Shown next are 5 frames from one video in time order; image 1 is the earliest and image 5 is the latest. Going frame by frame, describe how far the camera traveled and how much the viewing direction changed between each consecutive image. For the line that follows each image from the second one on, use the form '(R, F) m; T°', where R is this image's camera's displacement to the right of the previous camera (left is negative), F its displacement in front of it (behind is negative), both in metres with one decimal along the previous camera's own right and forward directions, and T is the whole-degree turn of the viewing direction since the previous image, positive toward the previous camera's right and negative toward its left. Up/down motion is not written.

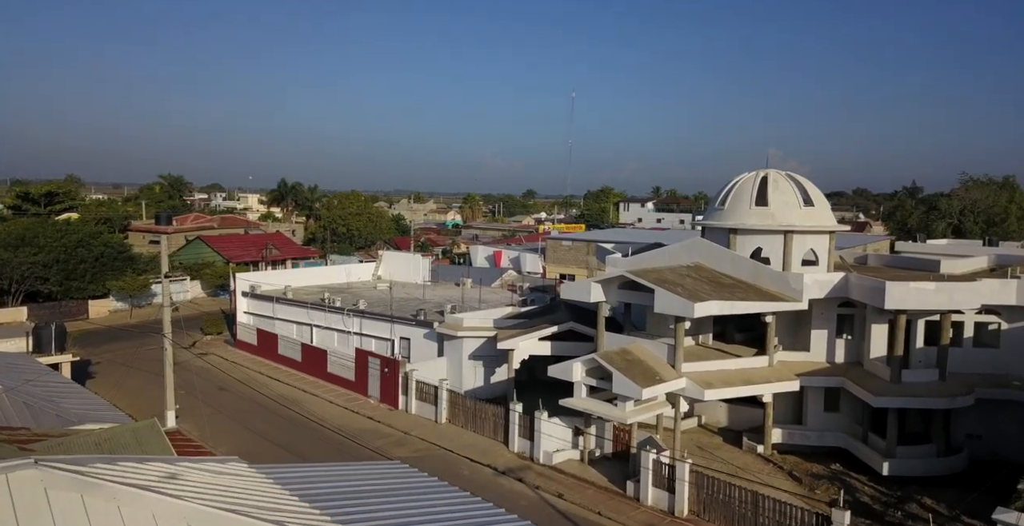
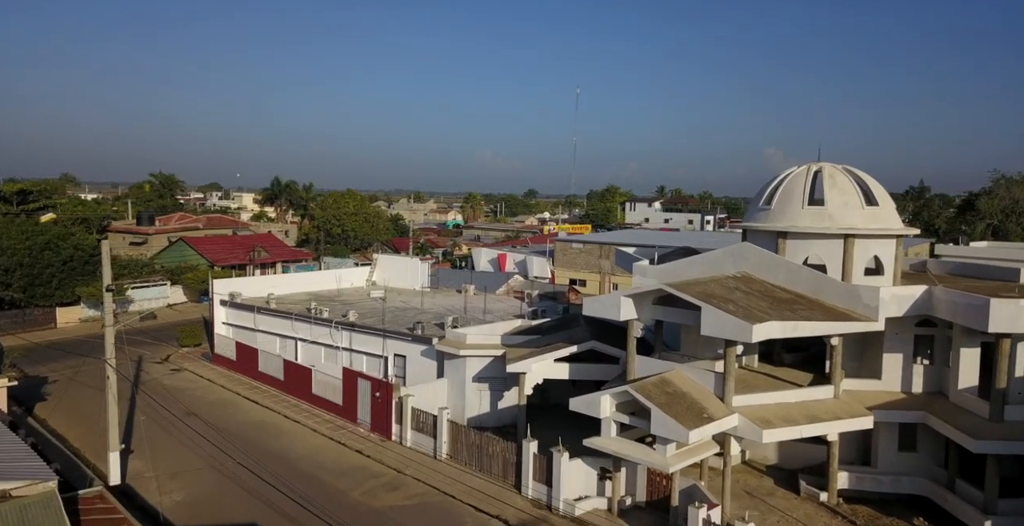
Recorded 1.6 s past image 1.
(-0.3, +3.2) m; 0°
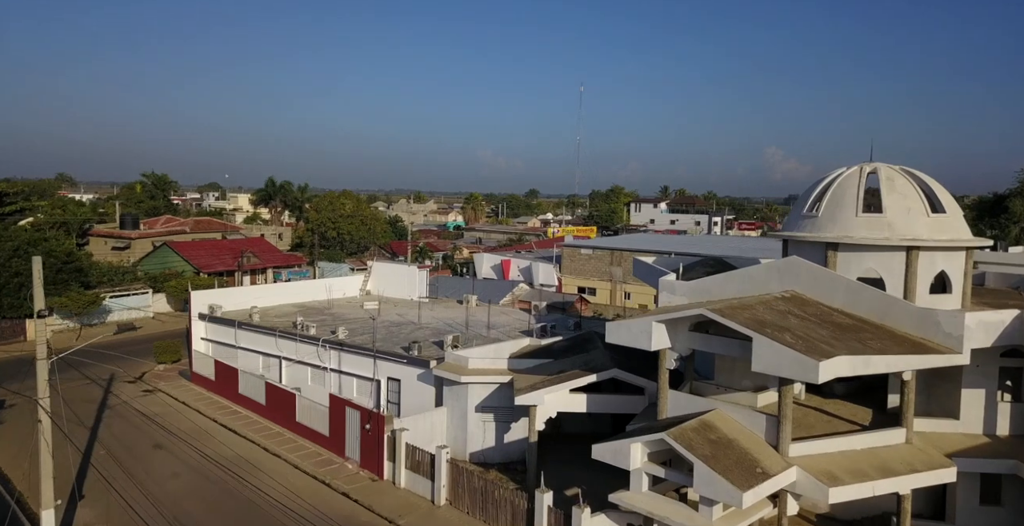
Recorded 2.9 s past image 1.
(-0.2, +2.5) m; 0°
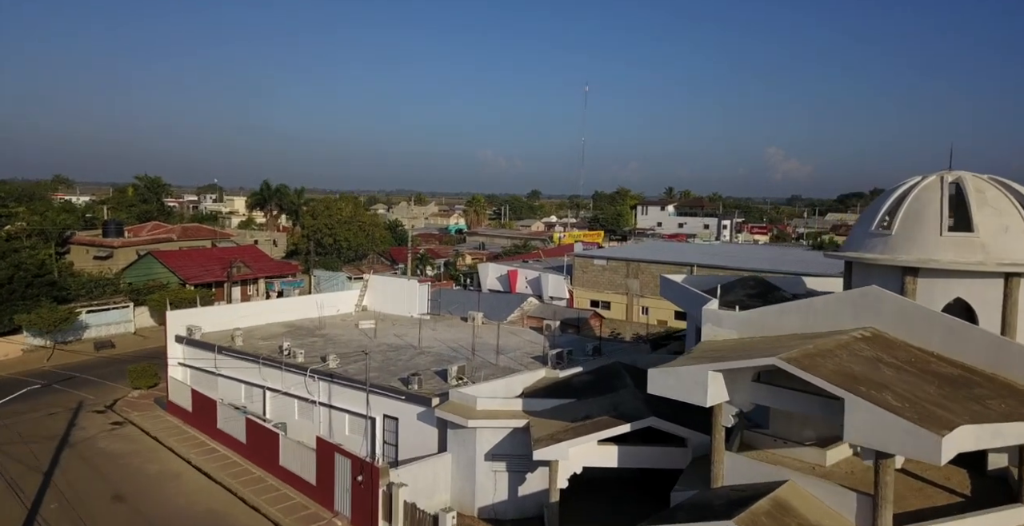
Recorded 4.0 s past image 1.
(-0.3, +2.6) m; 0°
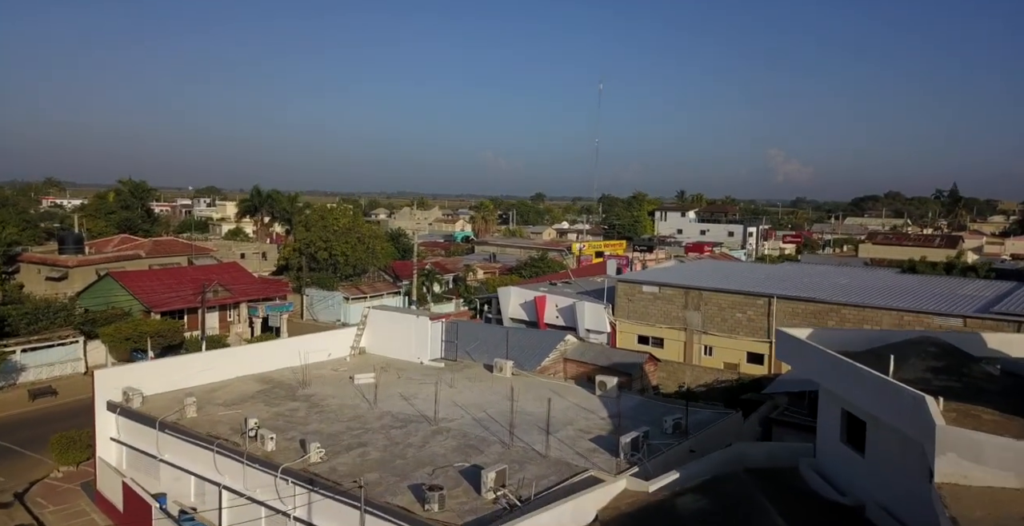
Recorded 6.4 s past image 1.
(-1.1, +6.1) m; 0°
